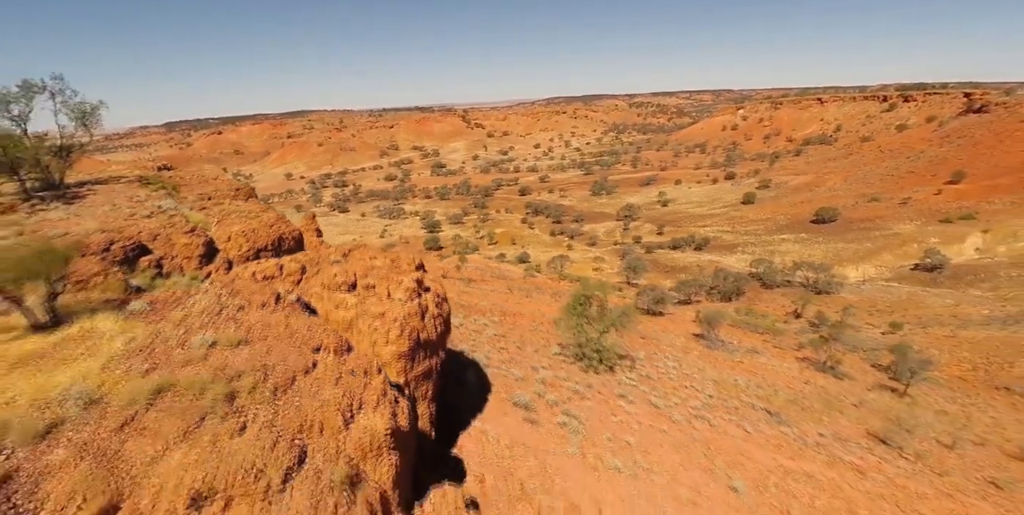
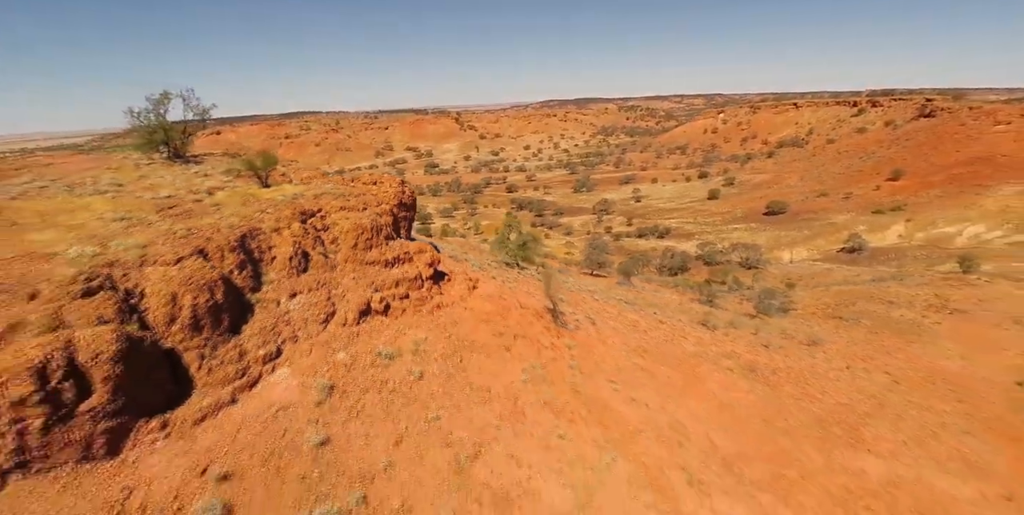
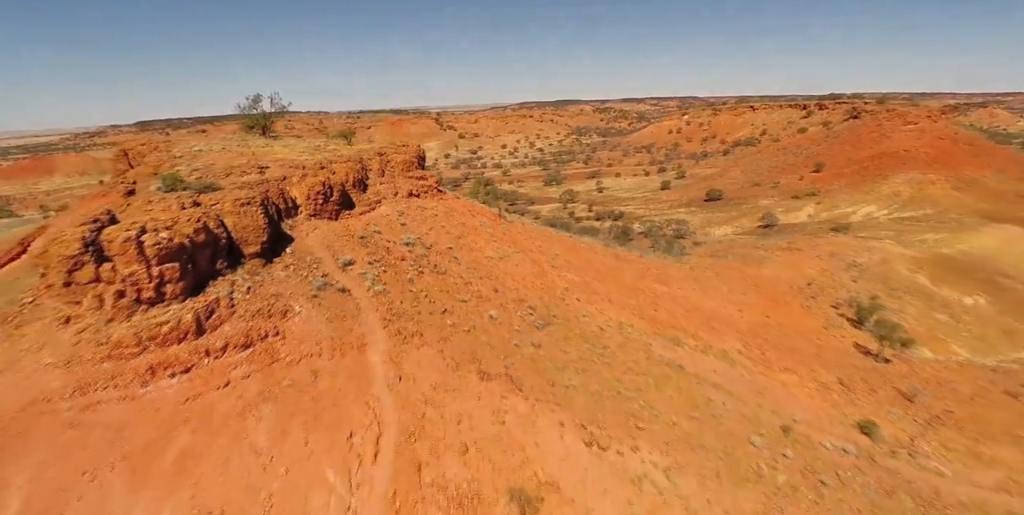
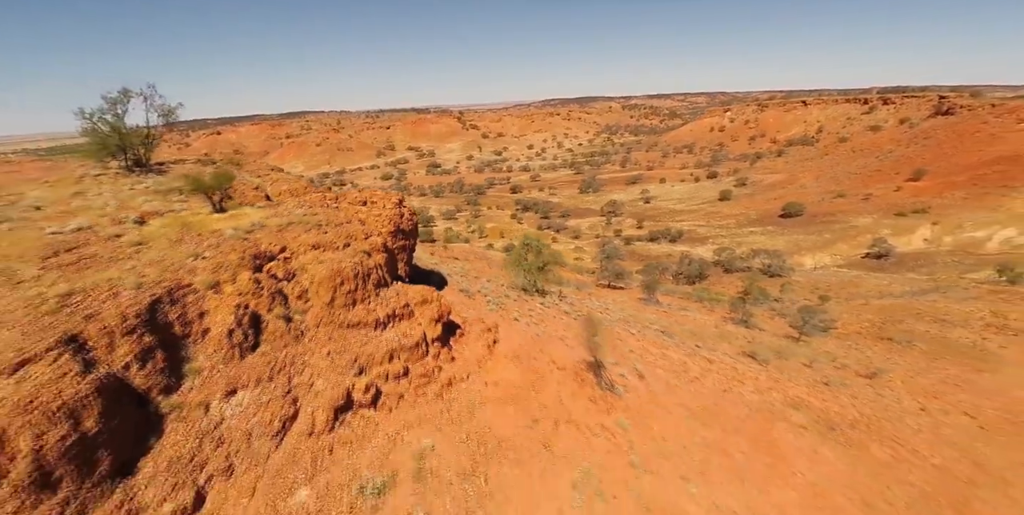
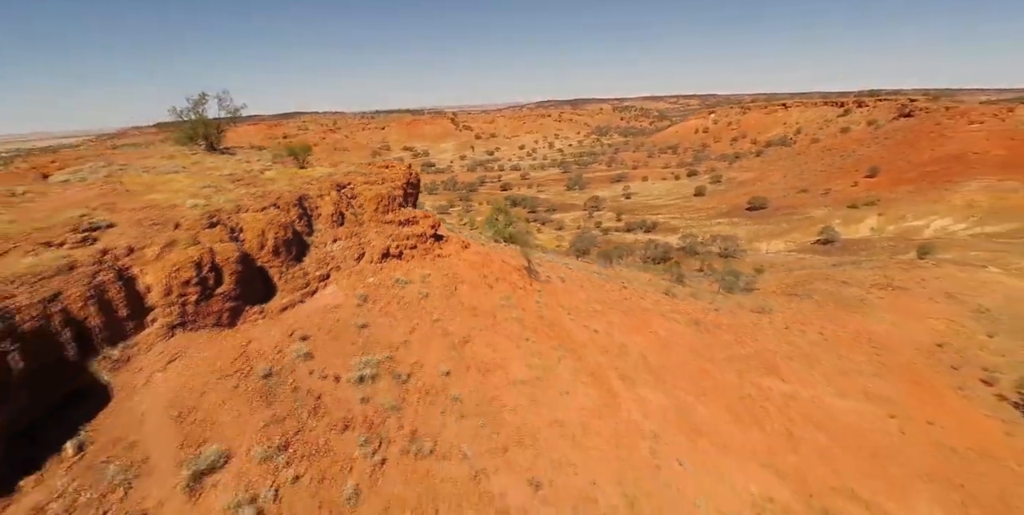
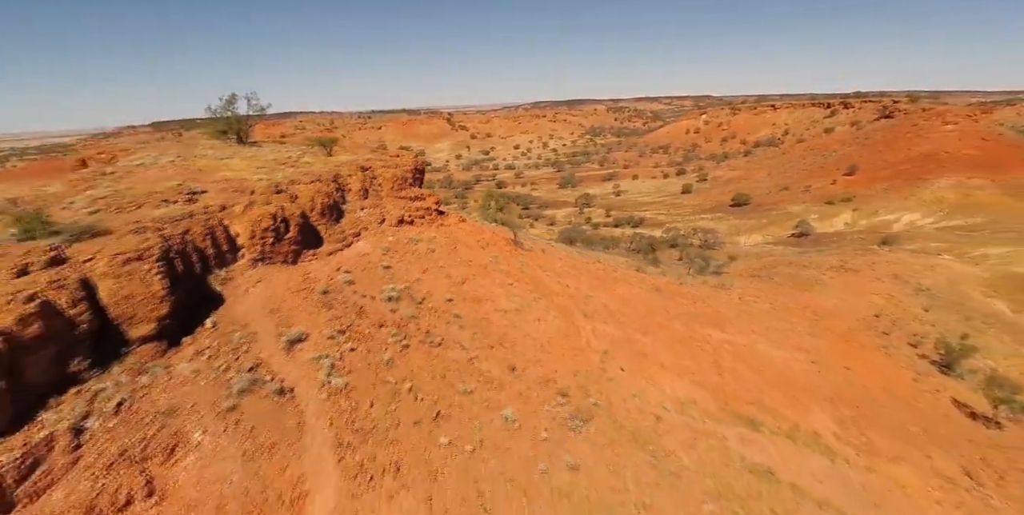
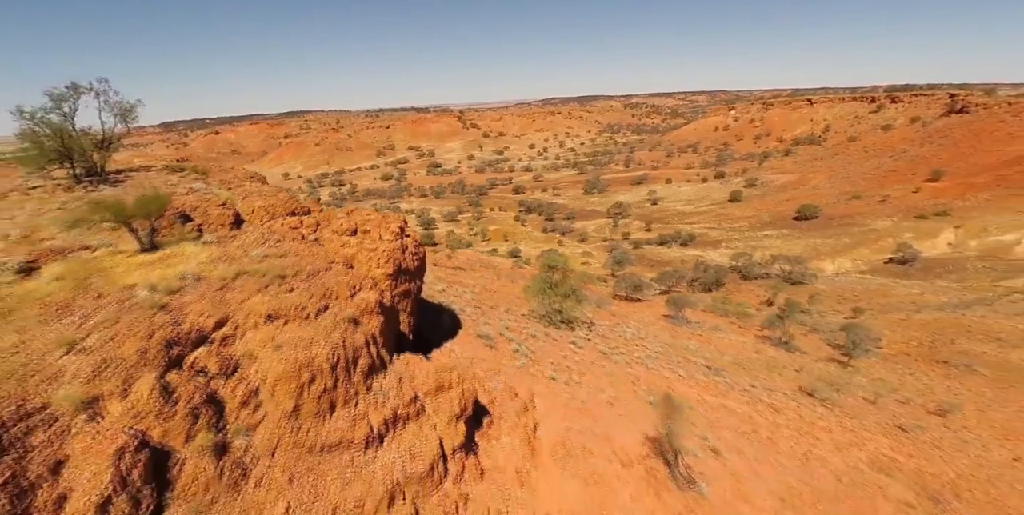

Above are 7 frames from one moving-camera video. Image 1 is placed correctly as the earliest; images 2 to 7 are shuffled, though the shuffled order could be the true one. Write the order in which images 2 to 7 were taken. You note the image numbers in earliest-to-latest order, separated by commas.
7, 4, 2, 5, 6, 3
